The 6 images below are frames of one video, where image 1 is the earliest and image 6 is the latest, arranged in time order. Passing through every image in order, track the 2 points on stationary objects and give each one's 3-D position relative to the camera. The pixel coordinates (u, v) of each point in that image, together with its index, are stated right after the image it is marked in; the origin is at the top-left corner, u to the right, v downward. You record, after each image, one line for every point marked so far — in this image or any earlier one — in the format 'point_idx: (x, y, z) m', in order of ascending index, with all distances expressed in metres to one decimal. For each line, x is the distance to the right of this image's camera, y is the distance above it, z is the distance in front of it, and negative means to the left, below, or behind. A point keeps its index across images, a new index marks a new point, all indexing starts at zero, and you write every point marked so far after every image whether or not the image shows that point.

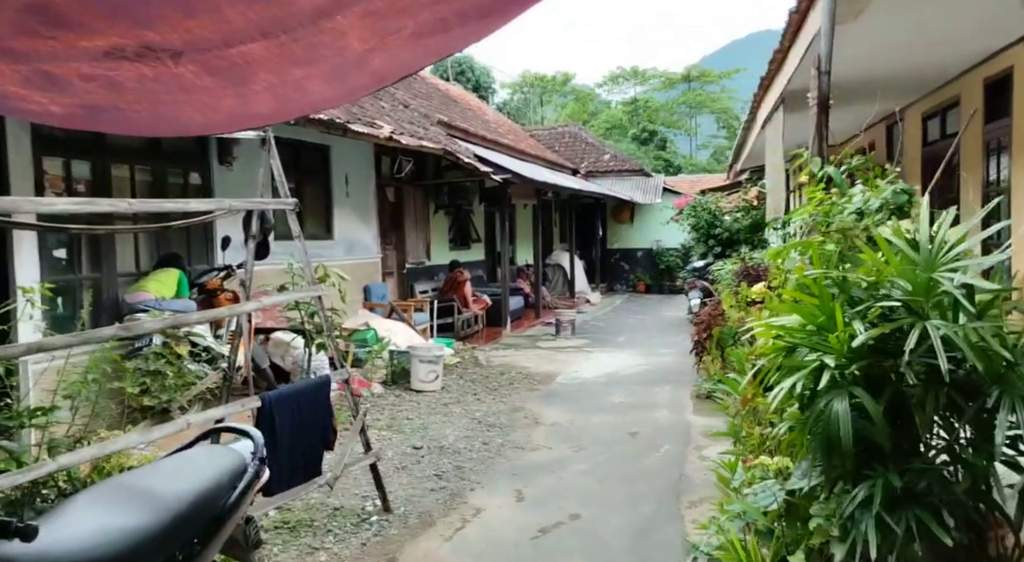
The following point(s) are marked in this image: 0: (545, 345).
0: (+0.5, -0.9, +9.9) m
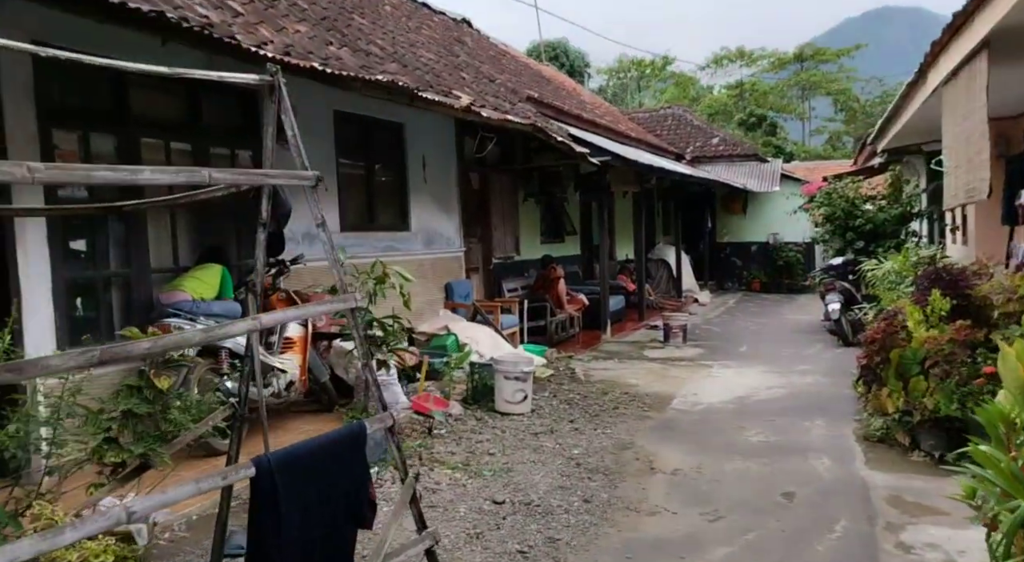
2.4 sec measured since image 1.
0: (+1.8, -0.9, +8.6) m
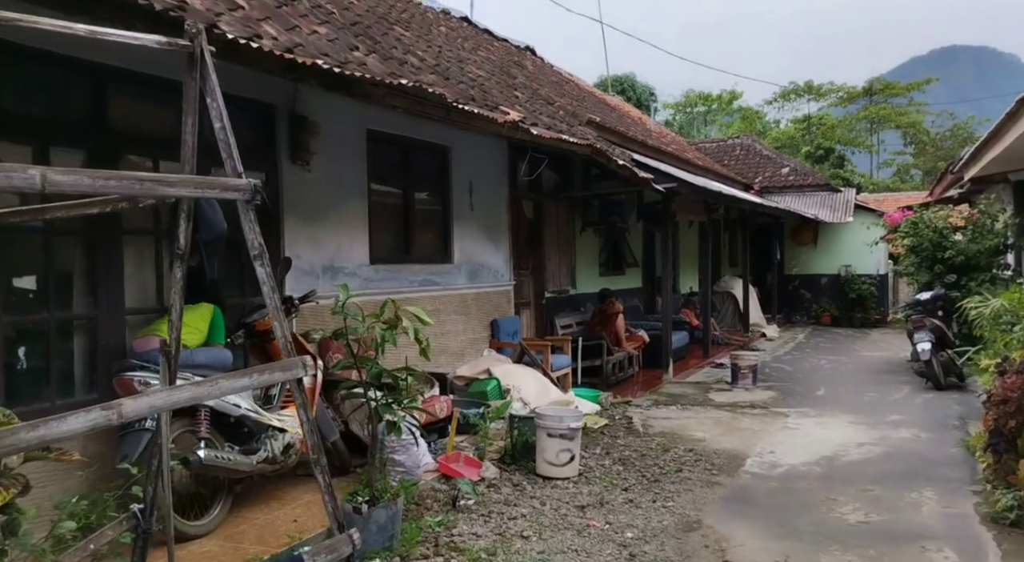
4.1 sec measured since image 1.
0: (+2.3, -1.3, +7.6) m
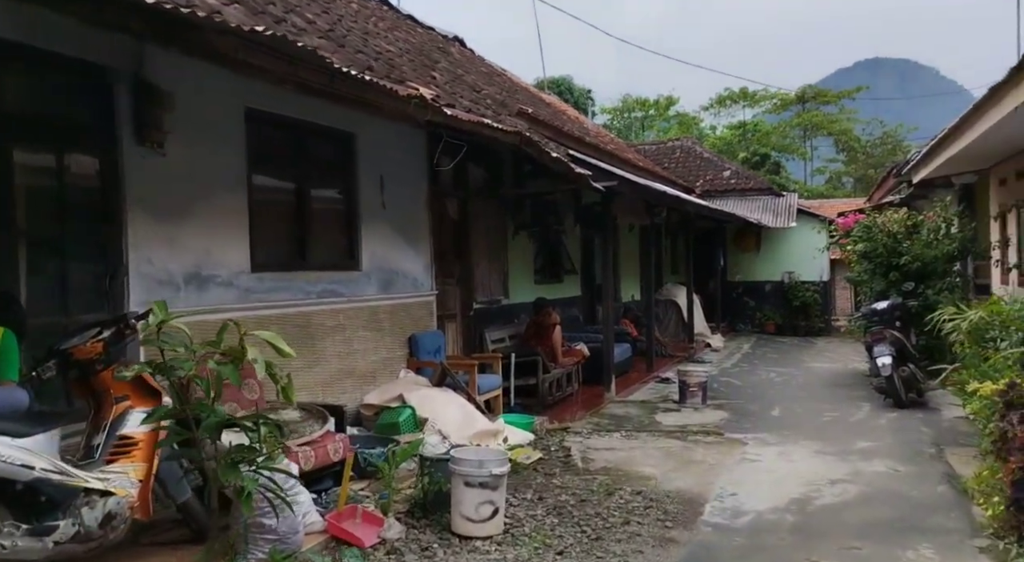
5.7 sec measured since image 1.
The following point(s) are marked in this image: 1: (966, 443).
0: (+1.5, -1.4, +6.7) m
1: (+3.7, -1.3, +5.5) m
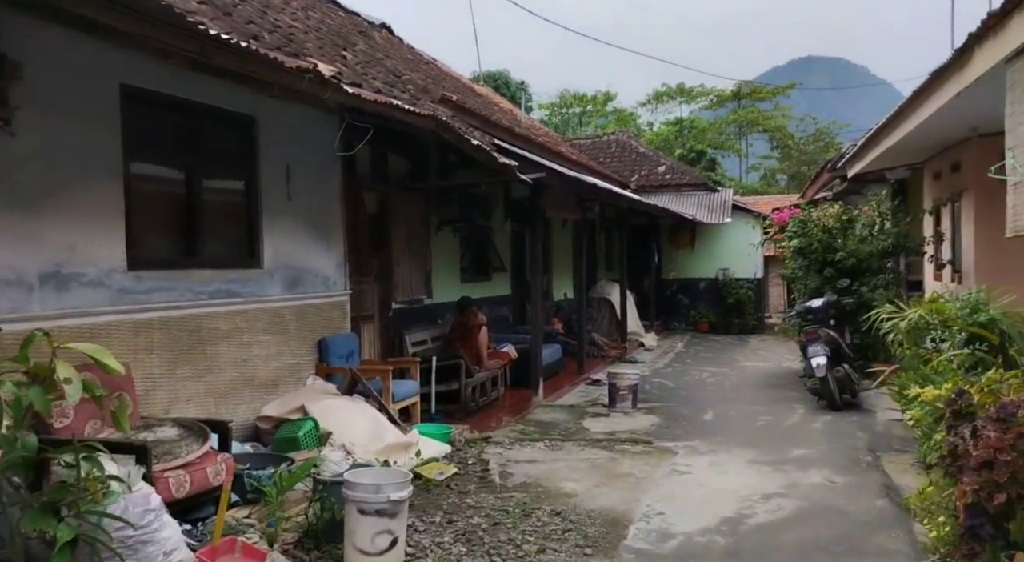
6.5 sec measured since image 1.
0: (+0.8, -1.4, +6.4) m
1: (+3.0, -1.3, +5.3) m
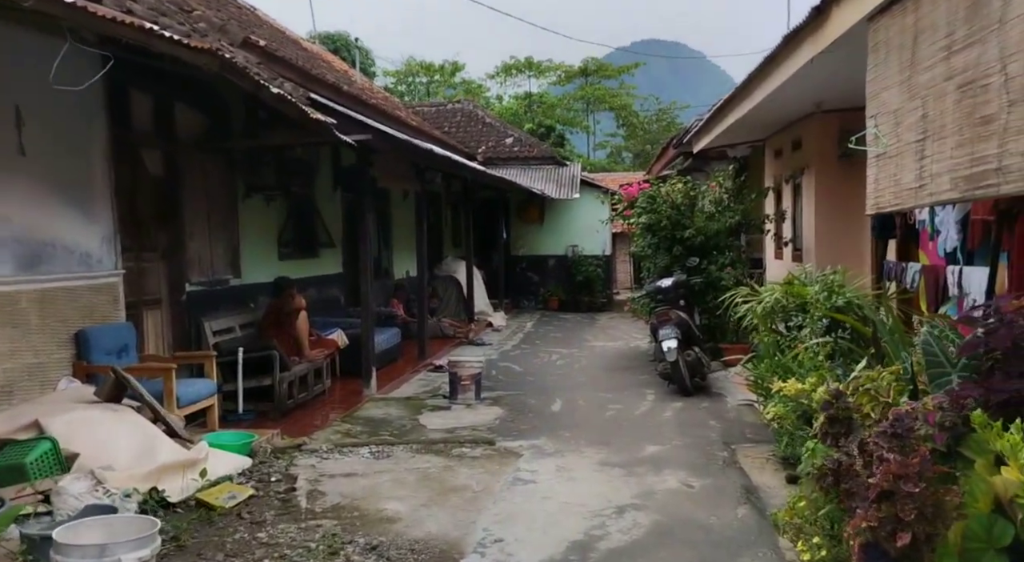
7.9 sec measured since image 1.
0: (-0.6, -1.2, +5.6) m
1: (+1.8, -1.1, +5.0) m
